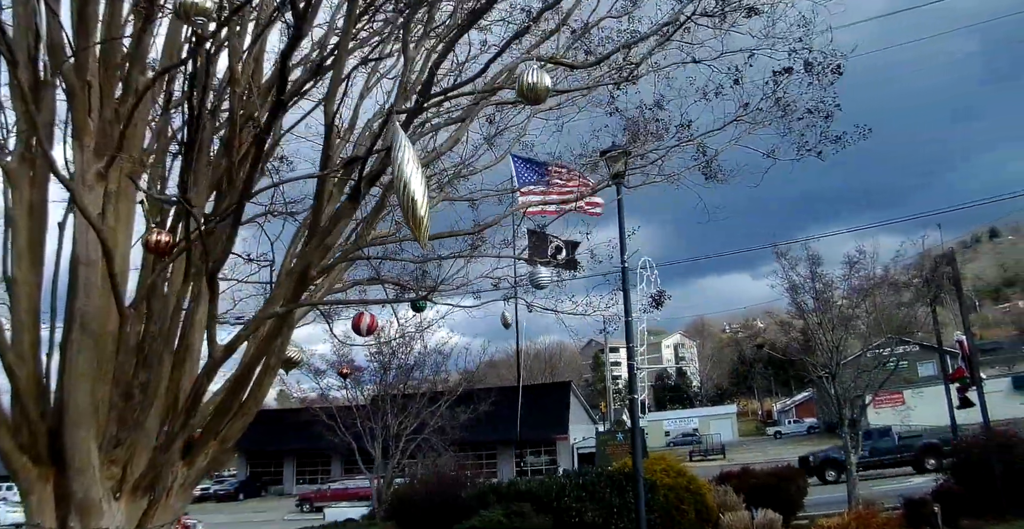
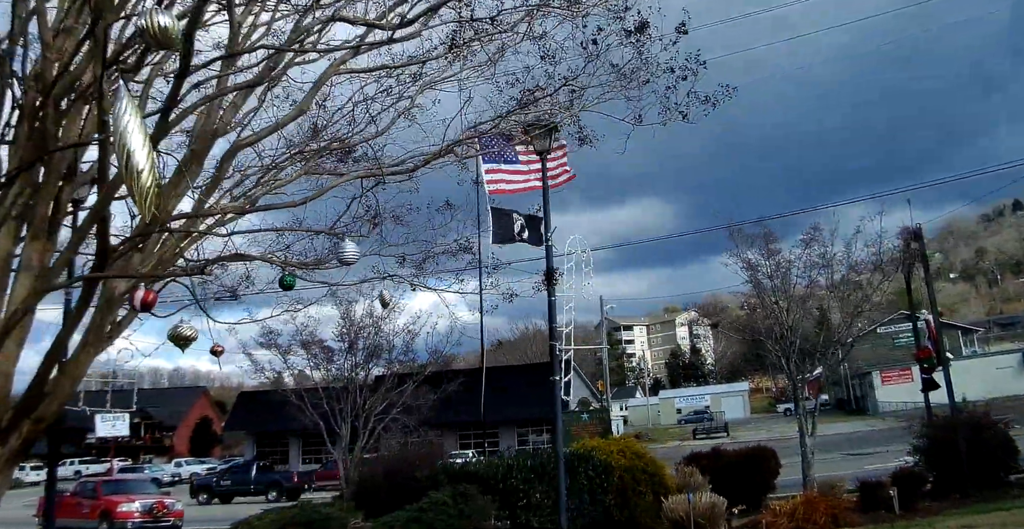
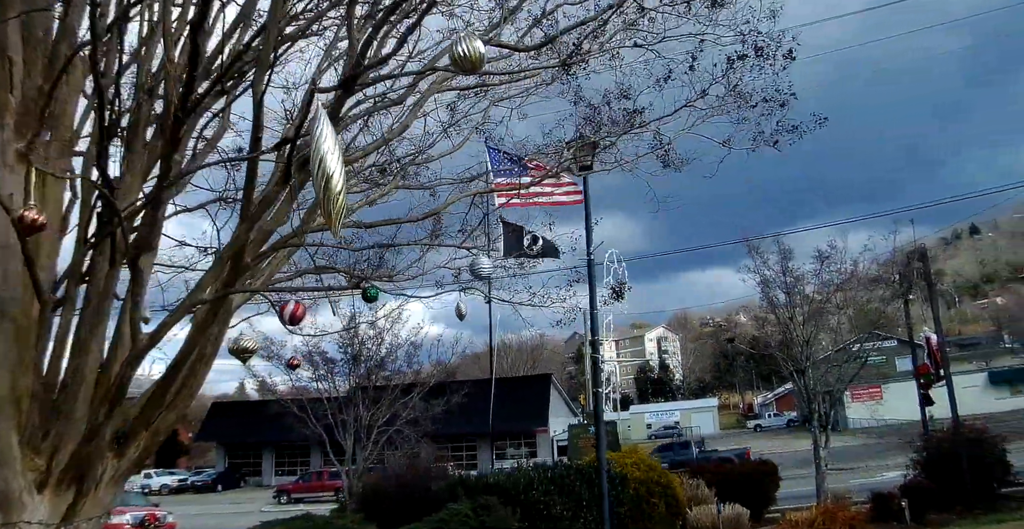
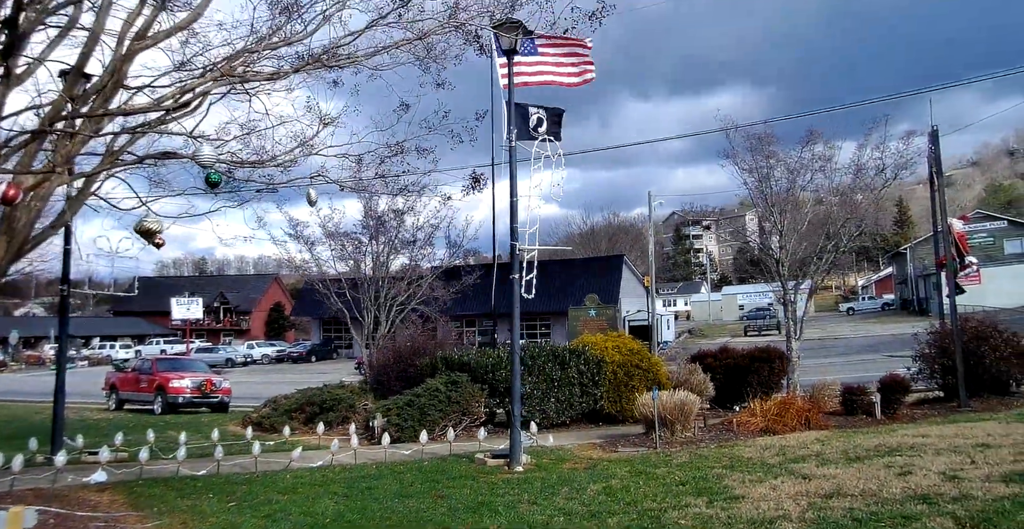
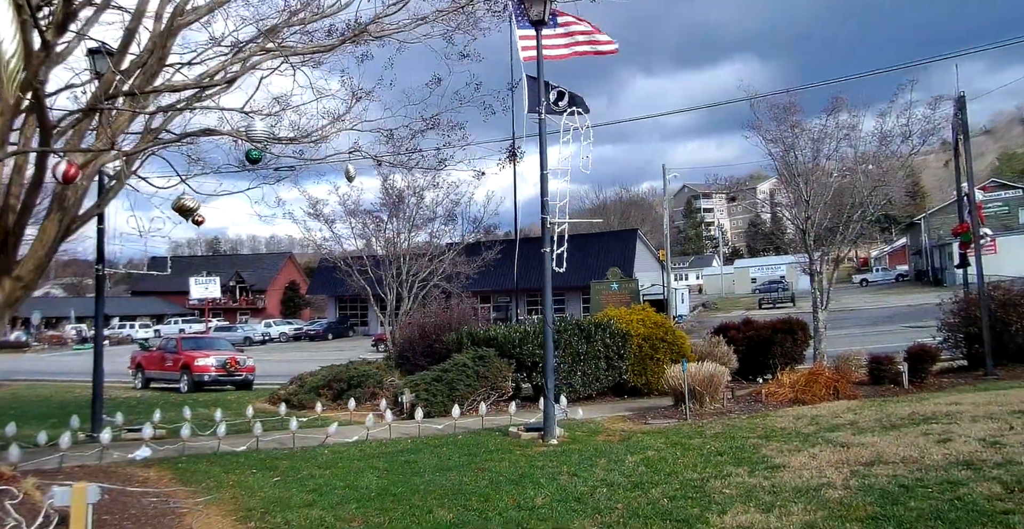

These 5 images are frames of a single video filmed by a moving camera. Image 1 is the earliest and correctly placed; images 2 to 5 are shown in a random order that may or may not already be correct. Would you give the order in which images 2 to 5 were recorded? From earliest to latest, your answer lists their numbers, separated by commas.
3, 2, 5, 4
